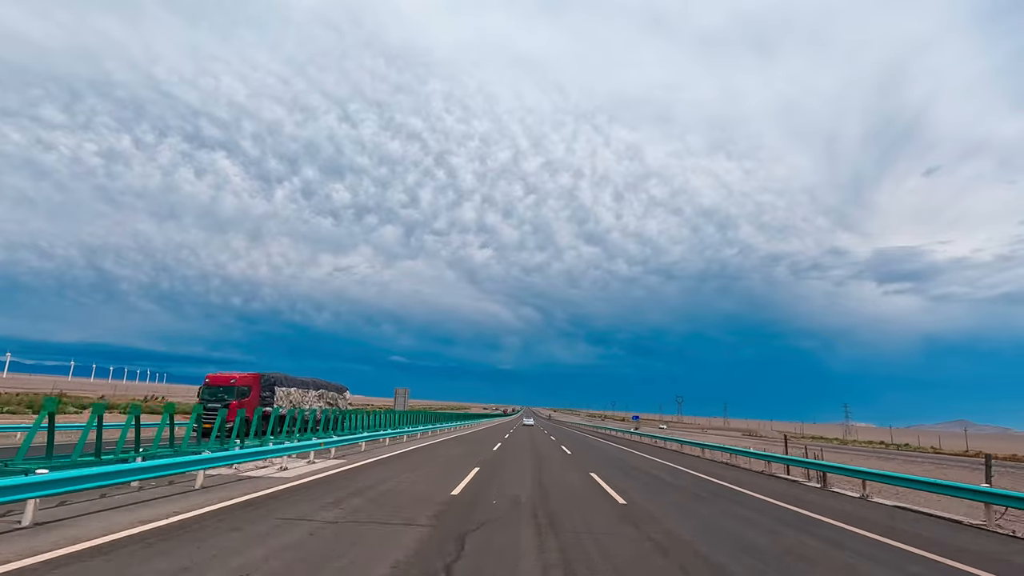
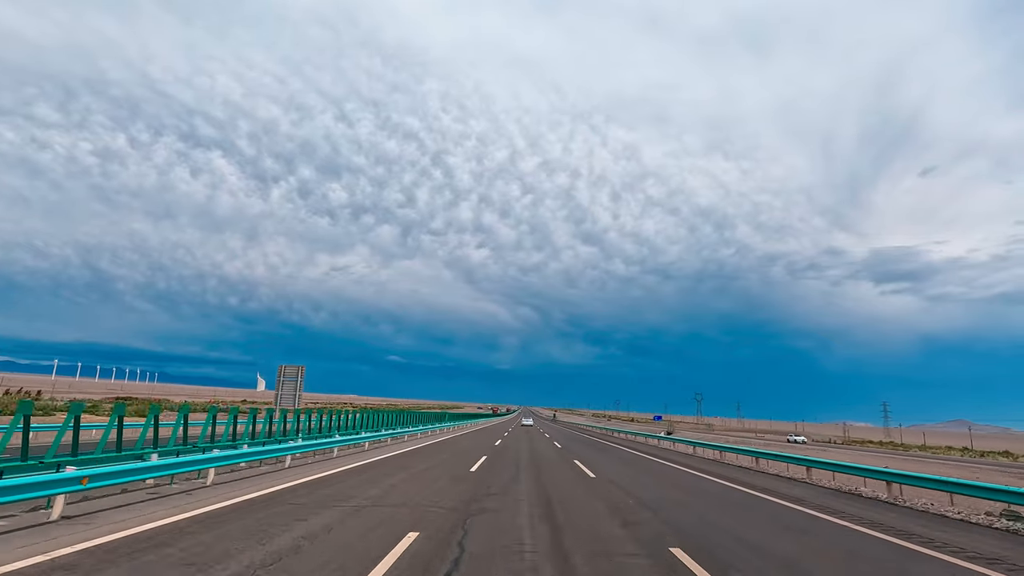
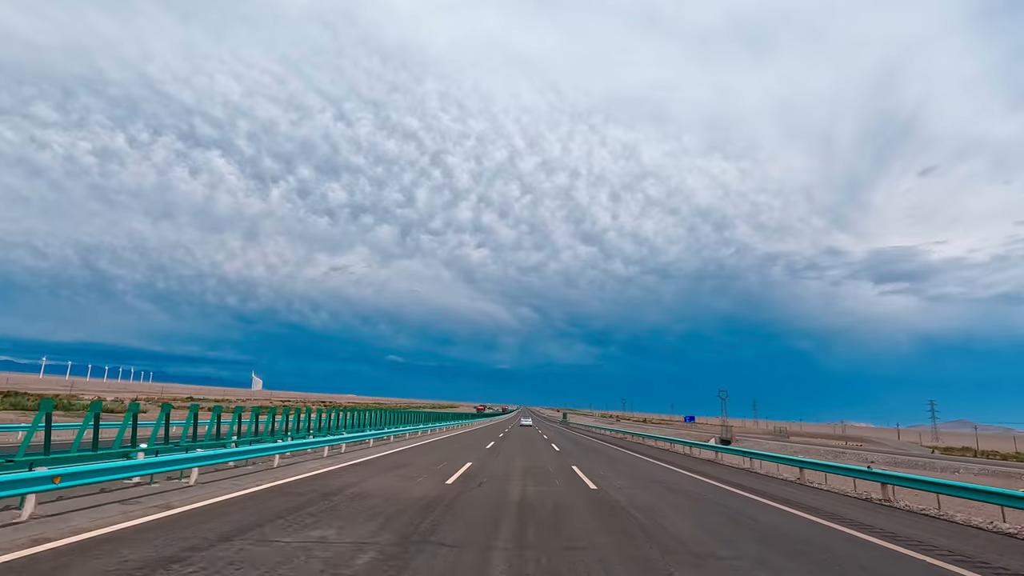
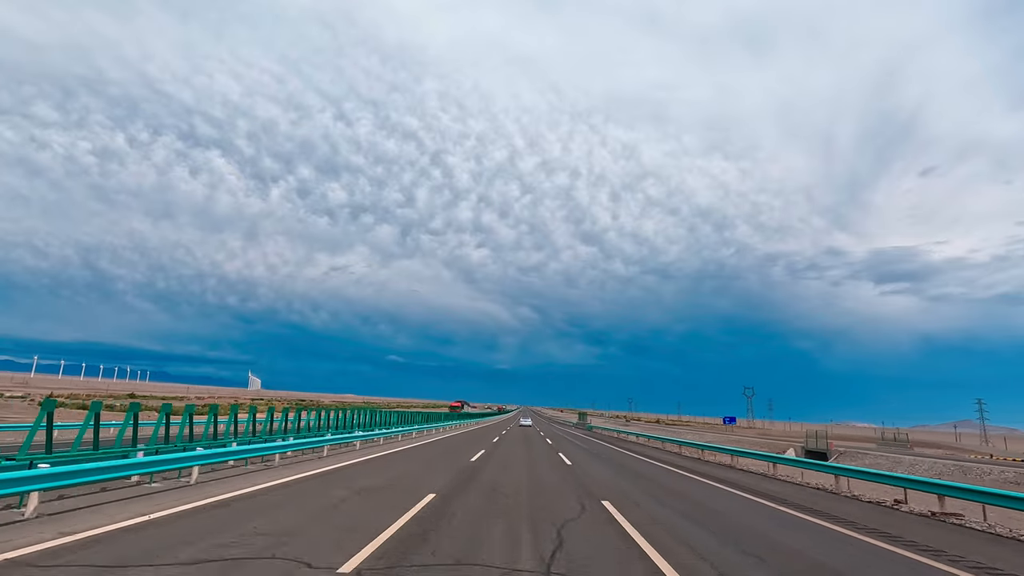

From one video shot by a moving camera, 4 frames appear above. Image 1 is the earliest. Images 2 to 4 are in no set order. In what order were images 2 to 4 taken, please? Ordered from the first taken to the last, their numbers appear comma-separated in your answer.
2, 3, 4
